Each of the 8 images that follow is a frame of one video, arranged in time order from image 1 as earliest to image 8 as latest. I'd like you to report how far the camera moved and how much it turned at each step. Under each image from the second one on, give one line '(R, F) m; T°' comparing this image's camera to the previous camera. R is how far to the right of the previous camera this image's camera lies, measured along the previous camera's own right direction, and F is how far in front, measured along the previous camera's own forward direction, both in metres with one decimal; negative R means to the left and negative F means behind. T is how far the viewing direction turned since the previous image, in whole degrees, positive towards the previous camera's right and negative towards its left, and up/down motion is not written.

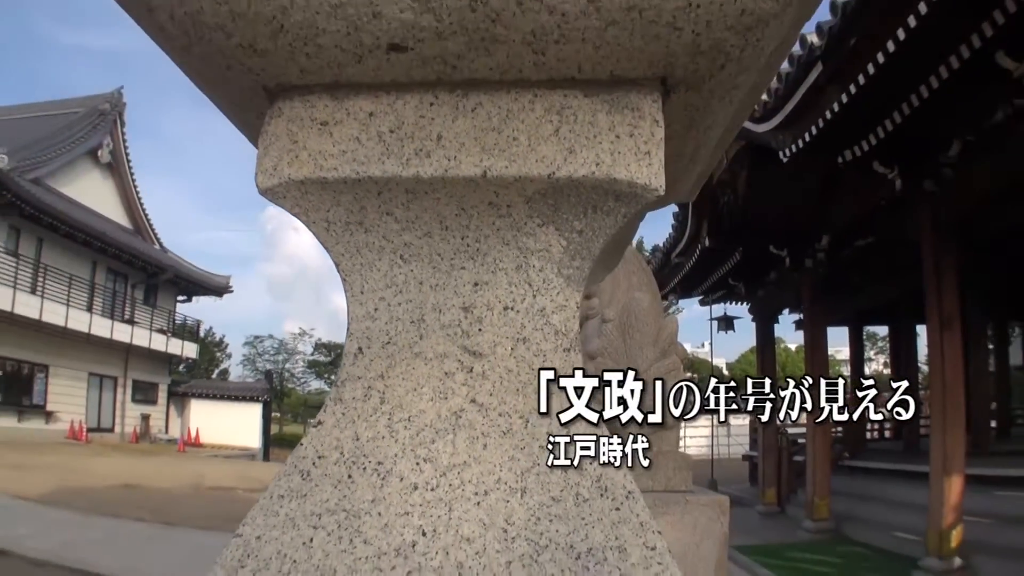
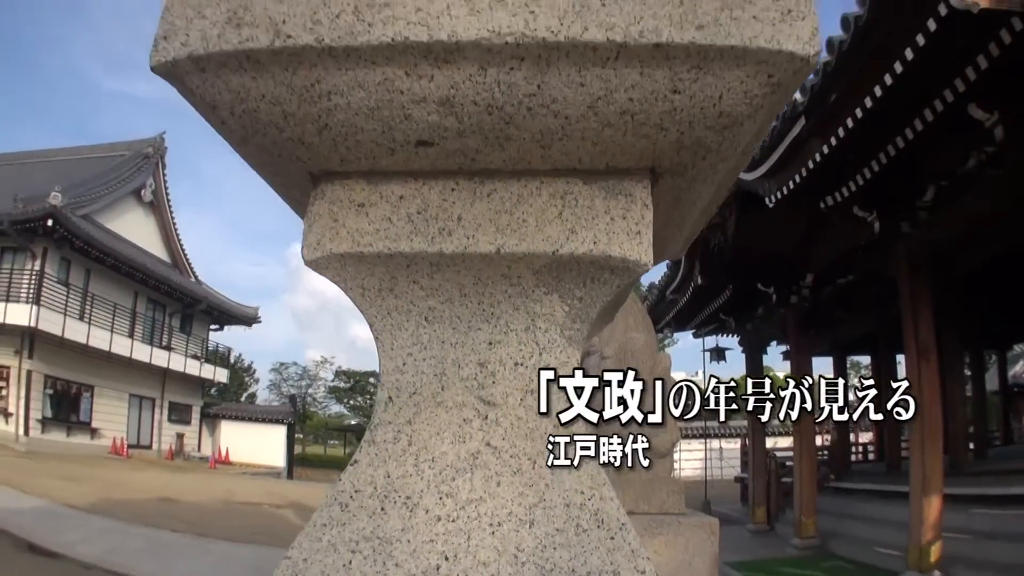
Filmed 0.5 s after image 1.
(0.0, -0.1) m; -1°
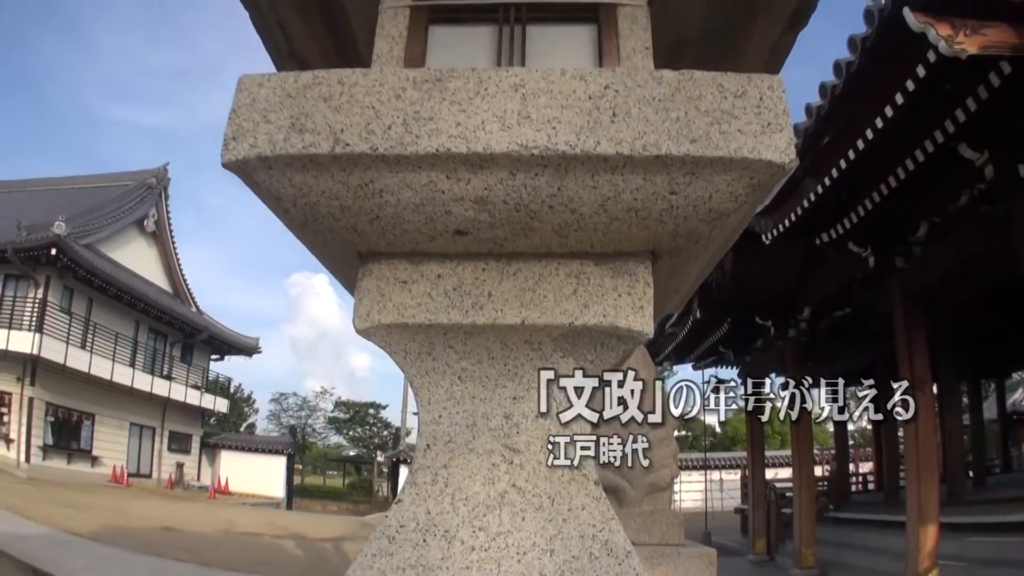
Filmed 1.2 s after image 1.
(0.0, -0.2) m; 0°
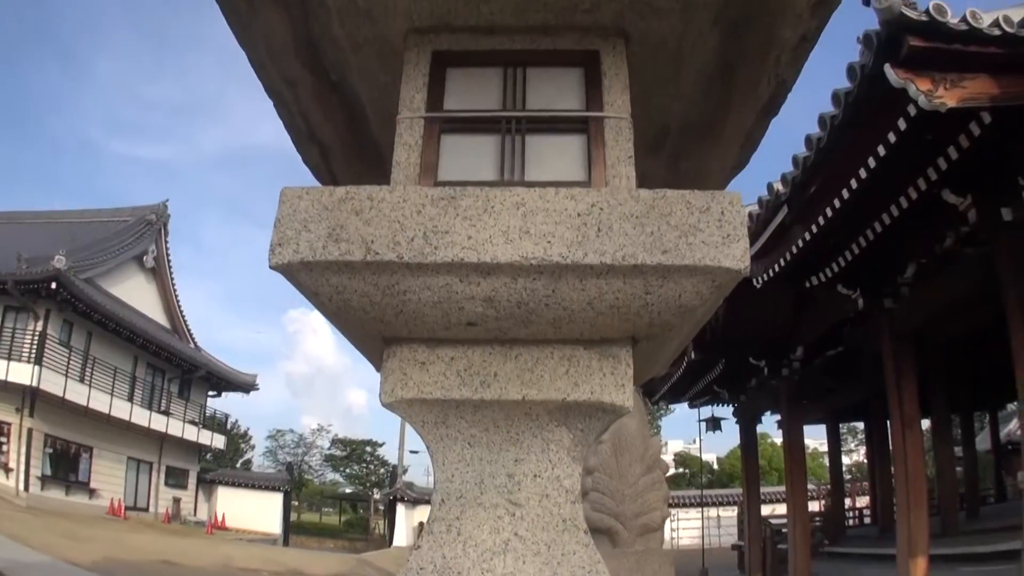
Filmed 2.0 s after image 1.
(0.0, -0.2) m; 0°
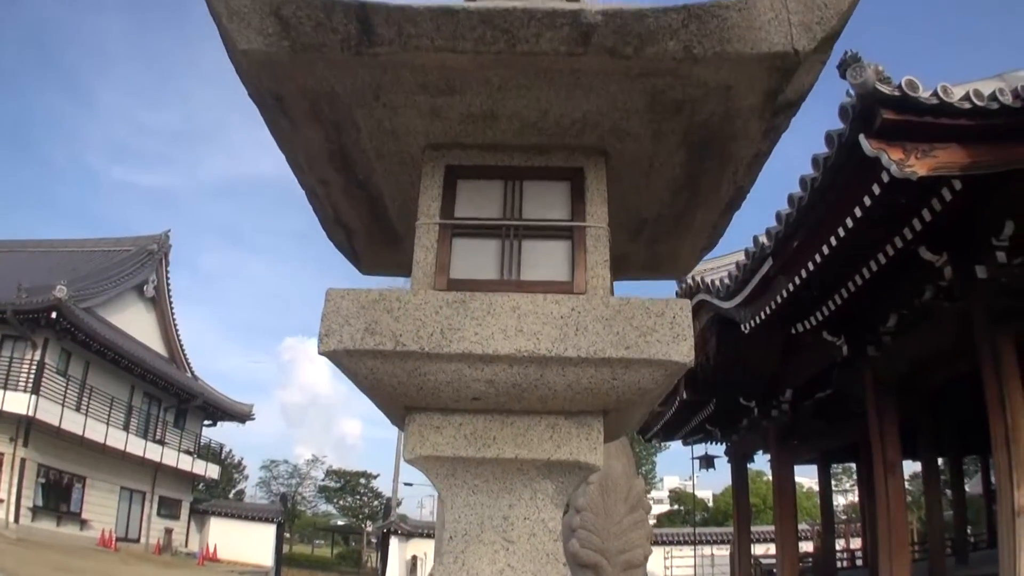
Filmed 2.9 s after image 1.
(0.0, -0.4) m; 0°
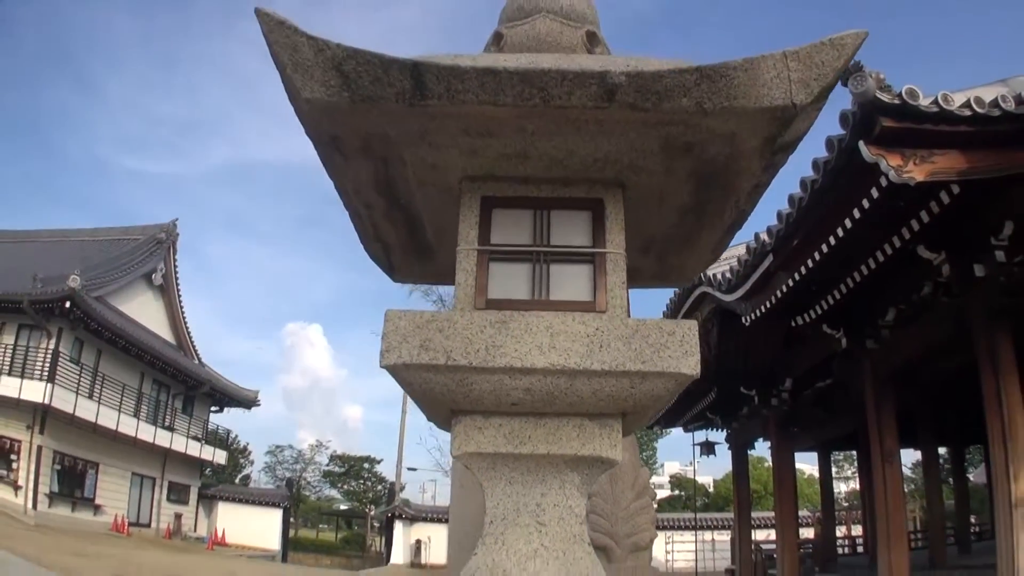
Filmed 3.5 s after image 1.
(-0.1, -0.3) m; 0°
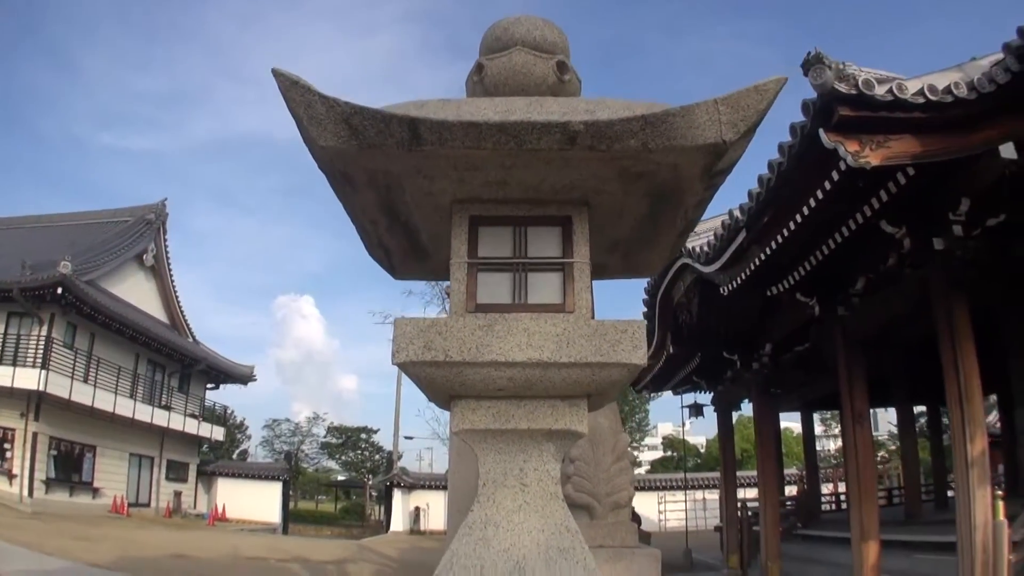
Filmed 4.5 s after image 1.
(0.0, -0.5) m; +1°
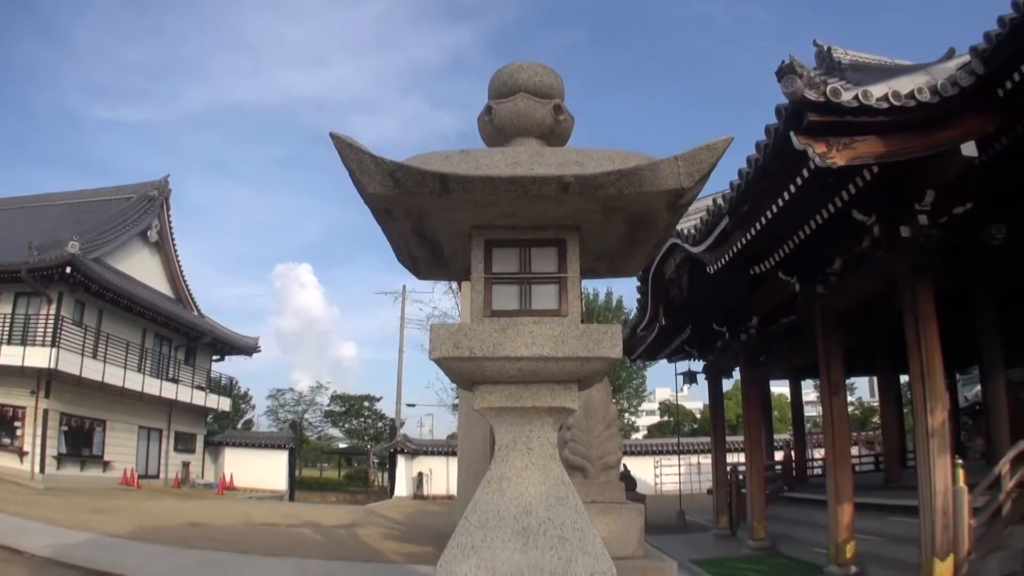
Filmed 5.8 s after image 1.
(0.0, -0.8) m; 0°
